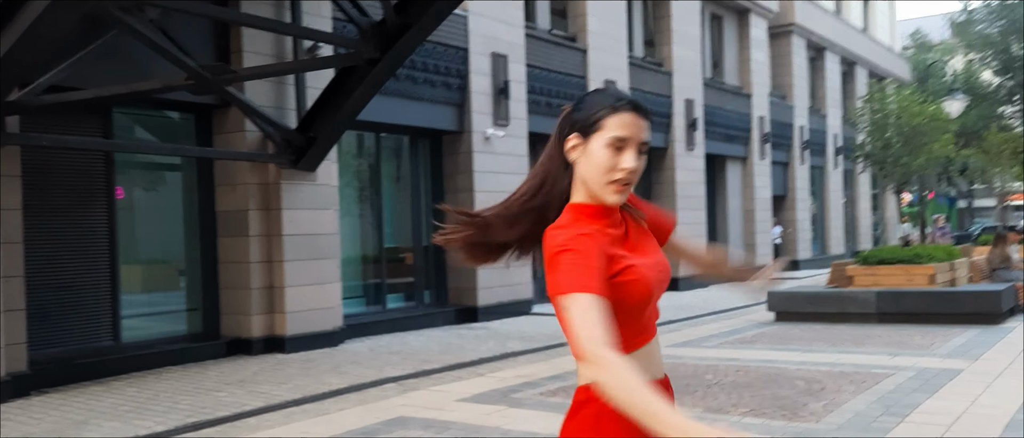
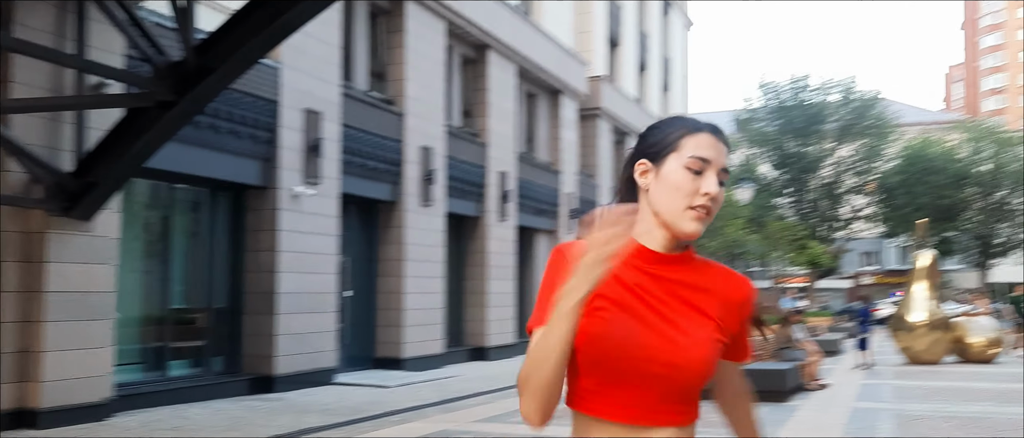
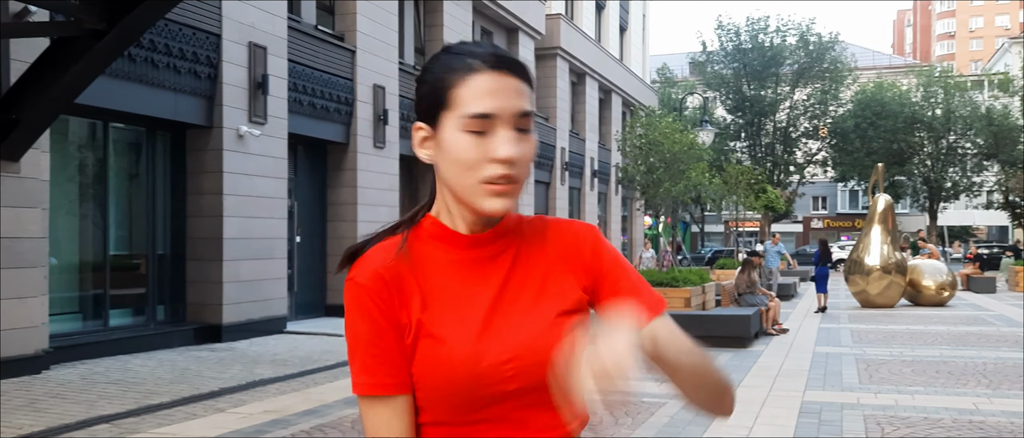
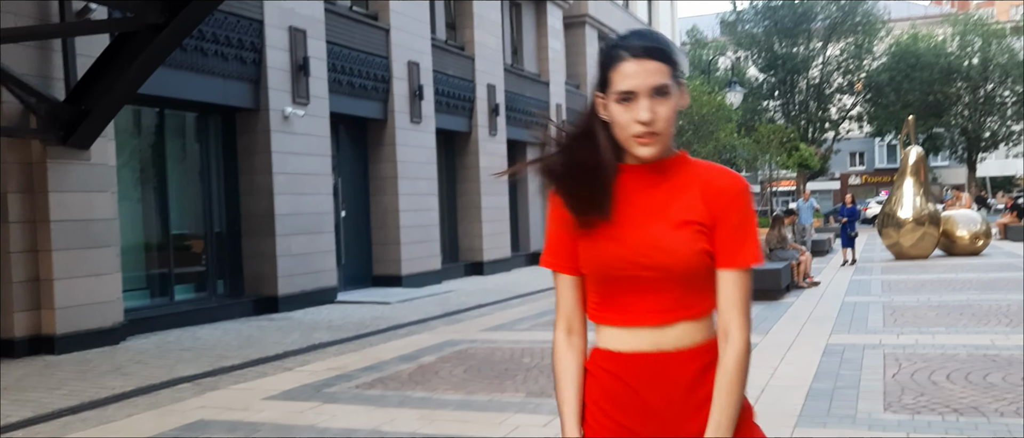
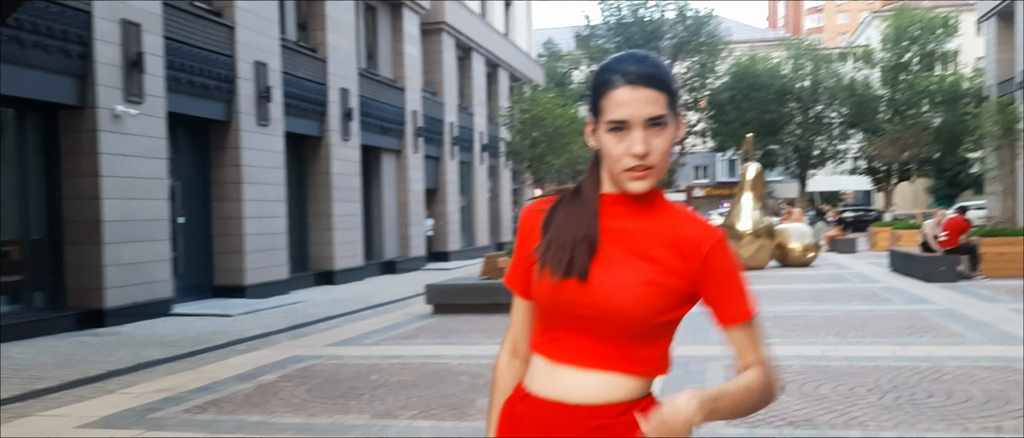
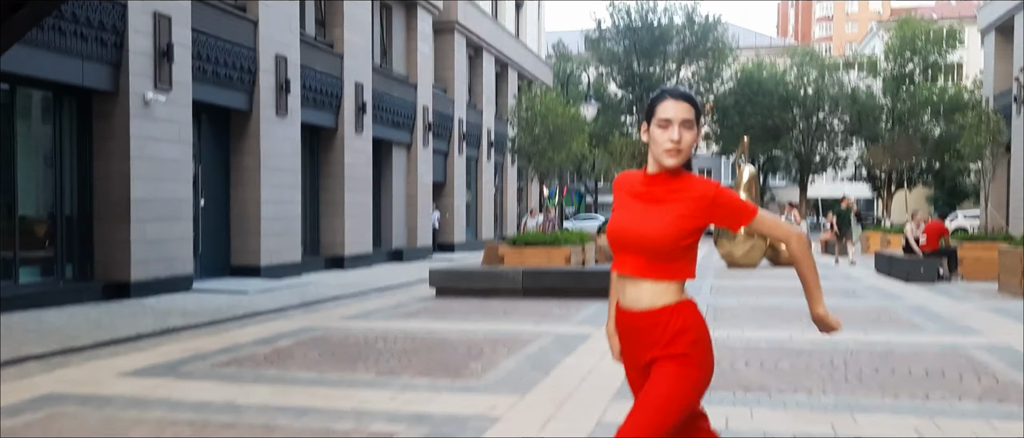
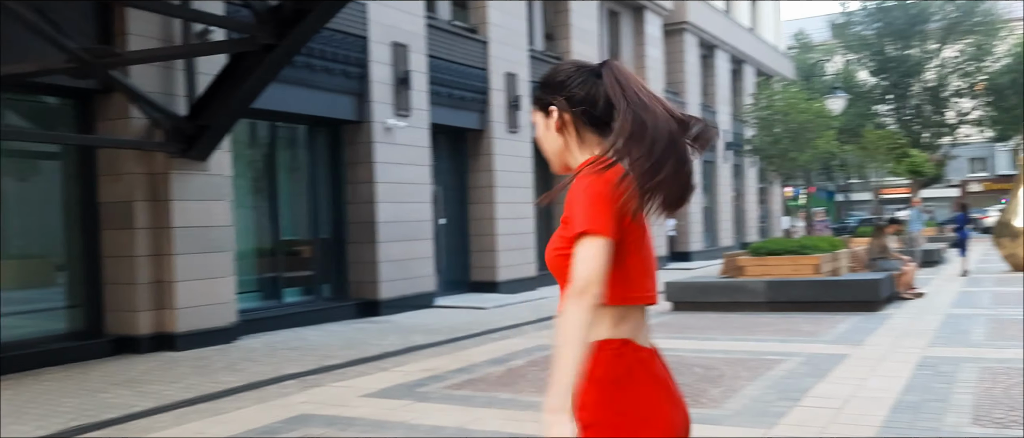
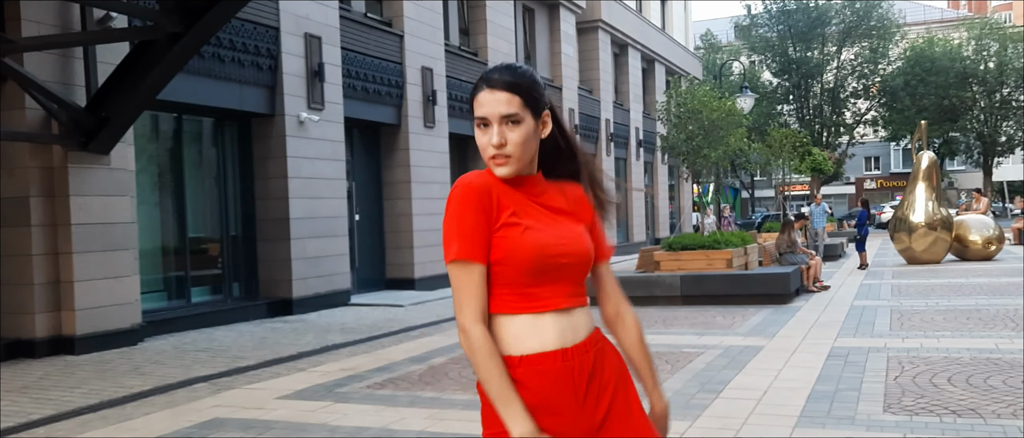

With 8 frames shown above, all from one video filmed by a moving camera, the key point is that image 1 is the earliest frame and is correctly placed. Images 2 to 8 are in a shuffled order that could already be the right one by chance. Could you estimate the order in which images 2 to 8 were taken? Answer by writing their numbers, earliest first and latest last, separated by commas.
7, 8, 4, 5, 3, 2, 6
